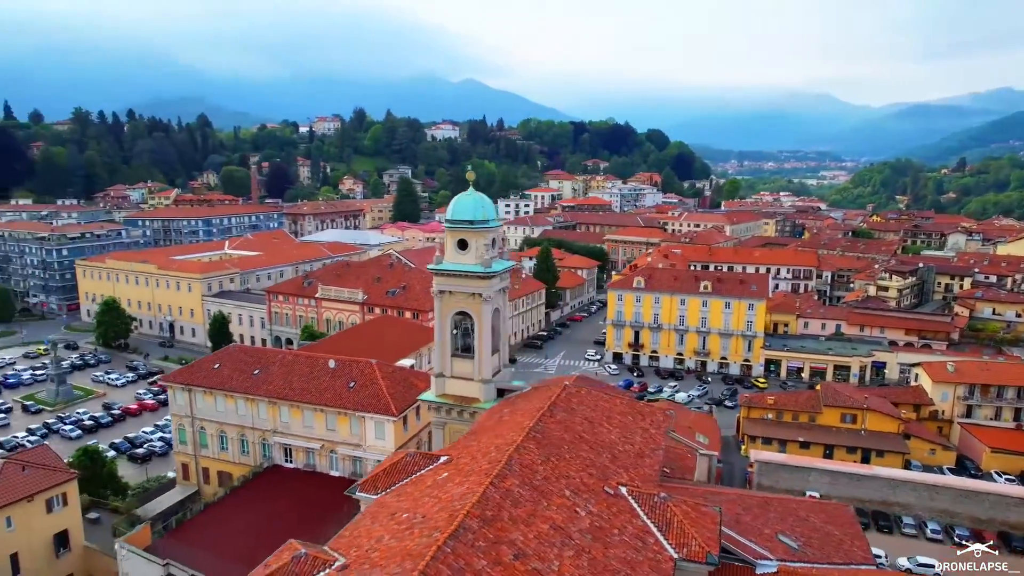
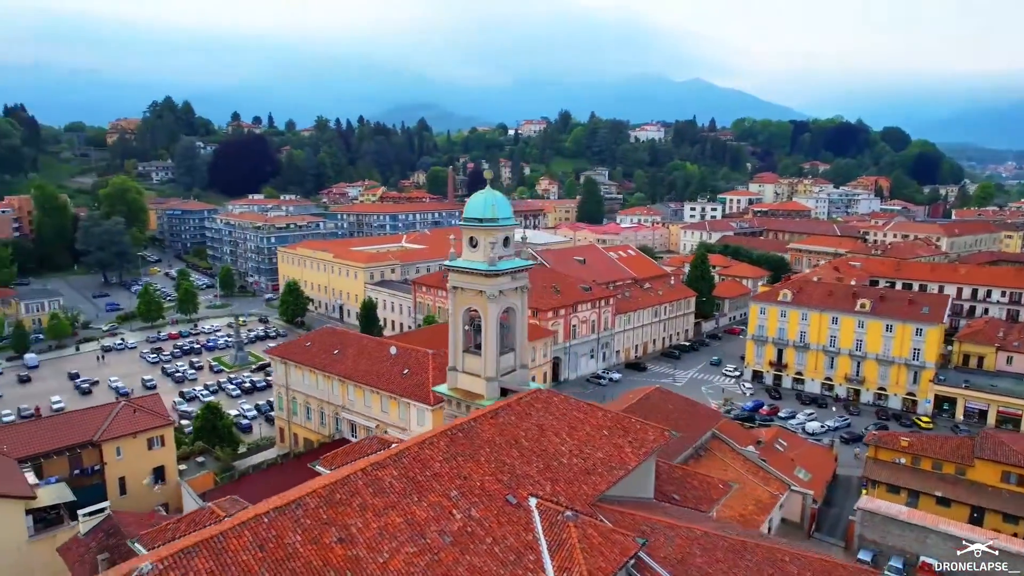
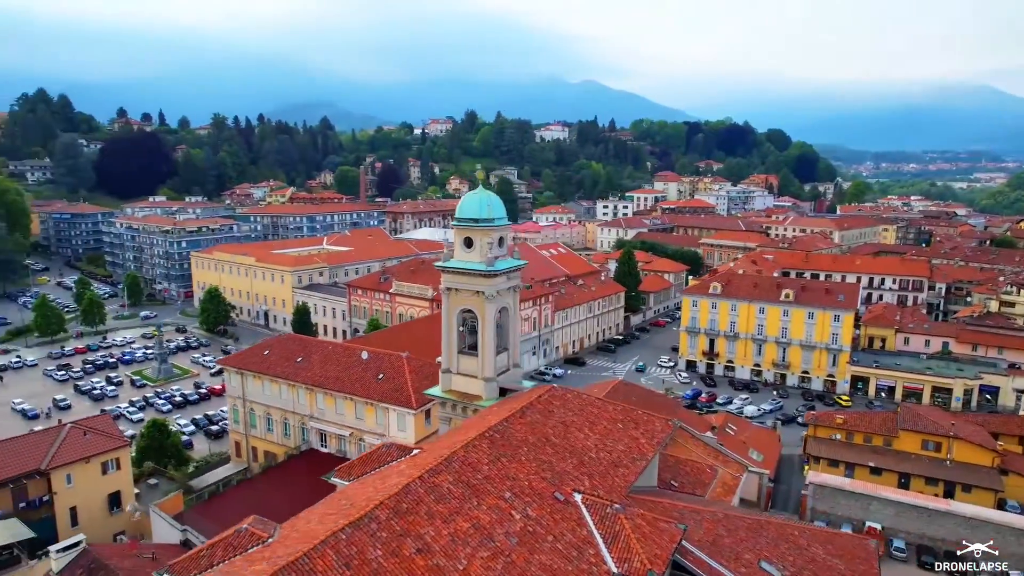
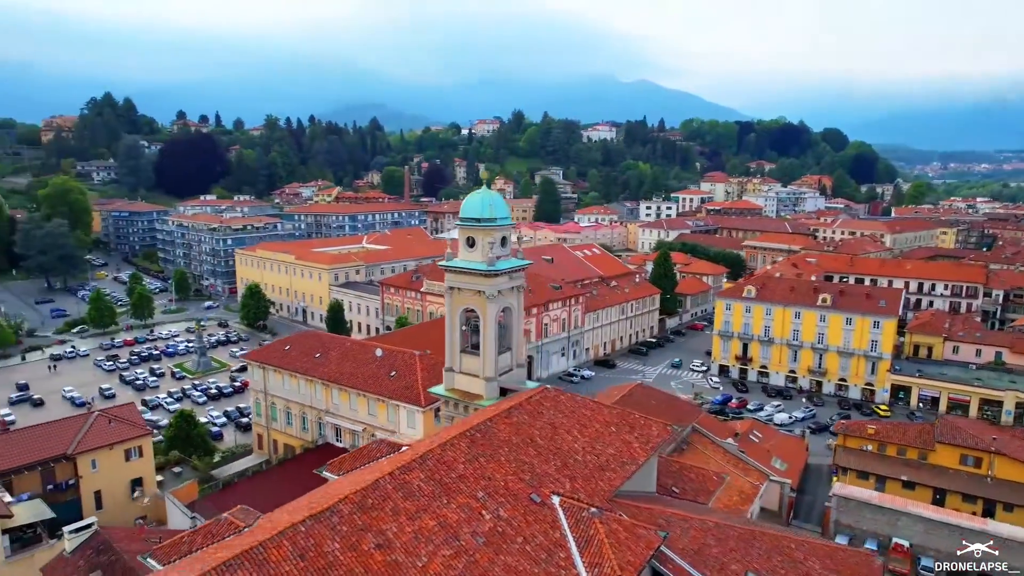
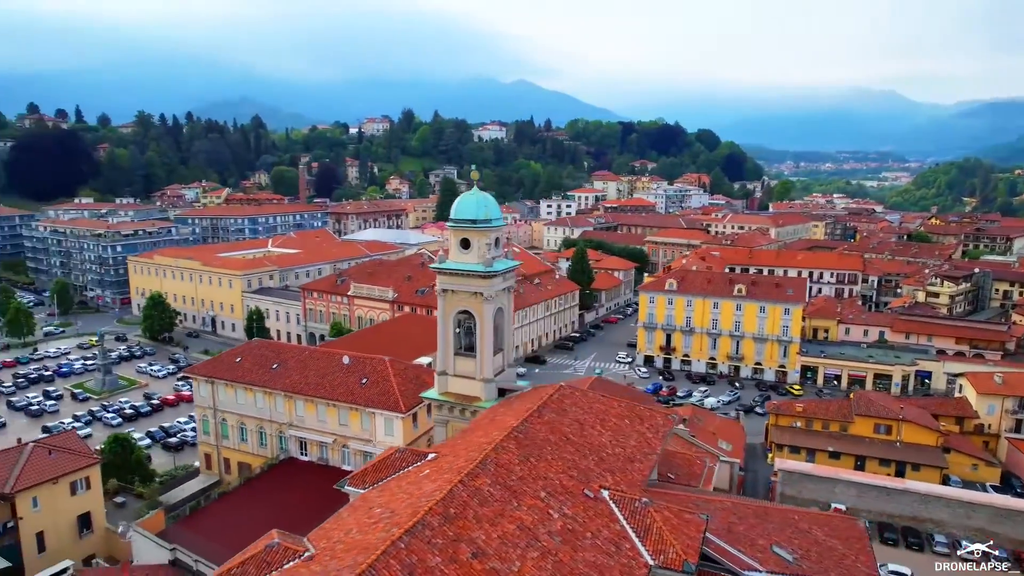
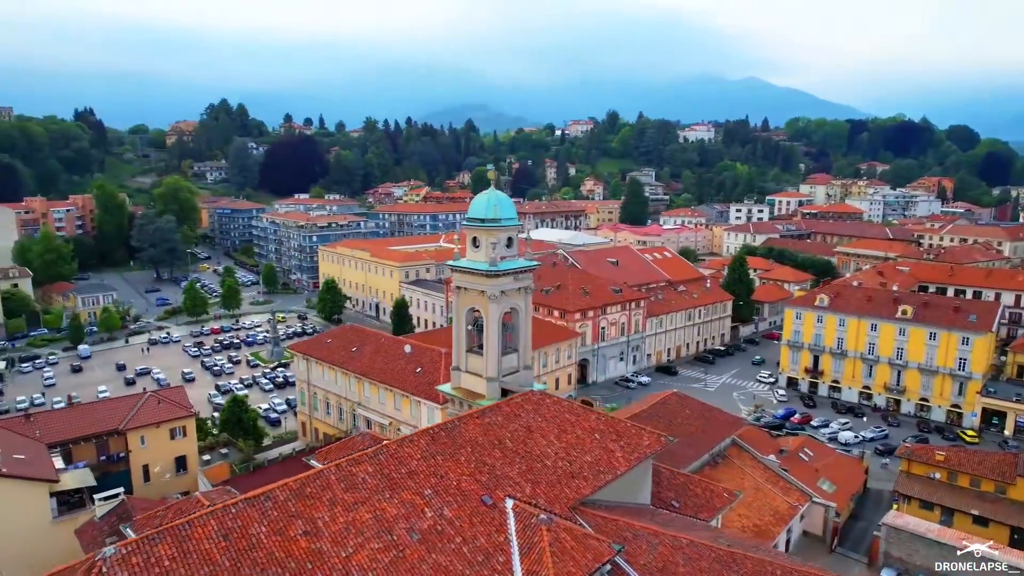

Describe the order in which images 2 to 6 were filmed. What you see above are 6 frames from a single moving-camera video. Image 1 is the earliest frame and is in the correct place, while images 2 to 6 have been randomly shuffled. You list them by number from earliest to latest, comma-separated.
5, 3, 4, 2, 6
